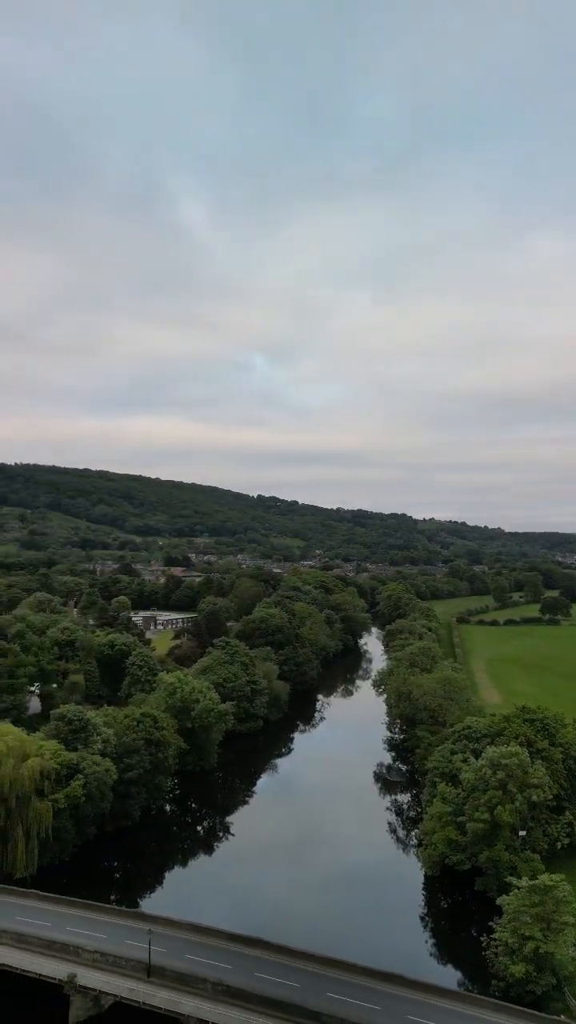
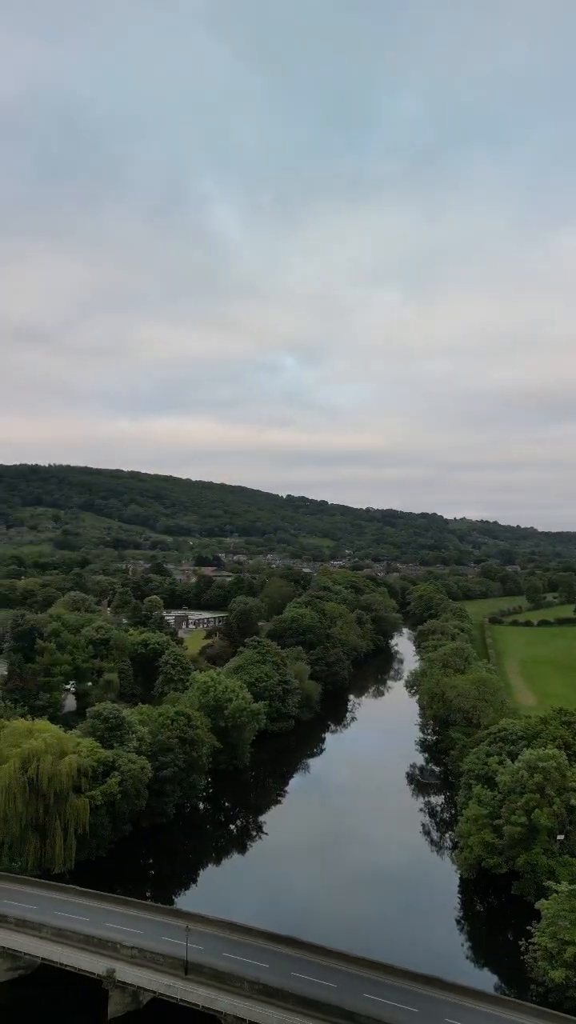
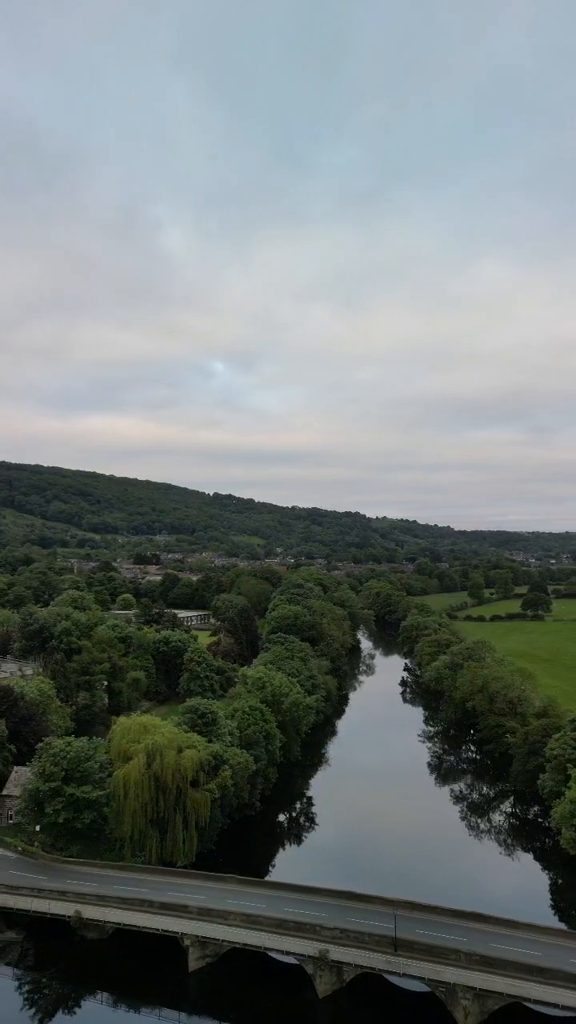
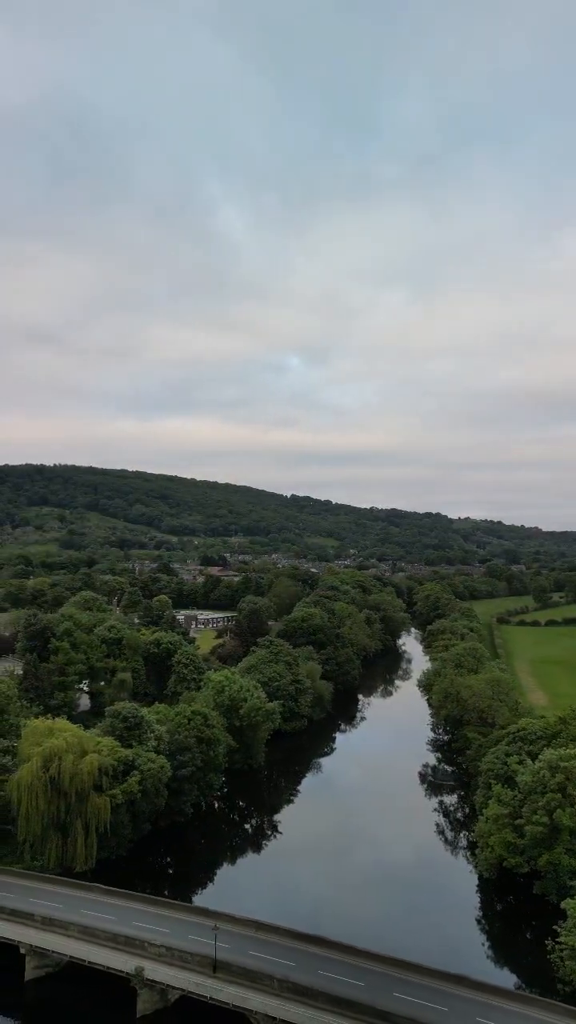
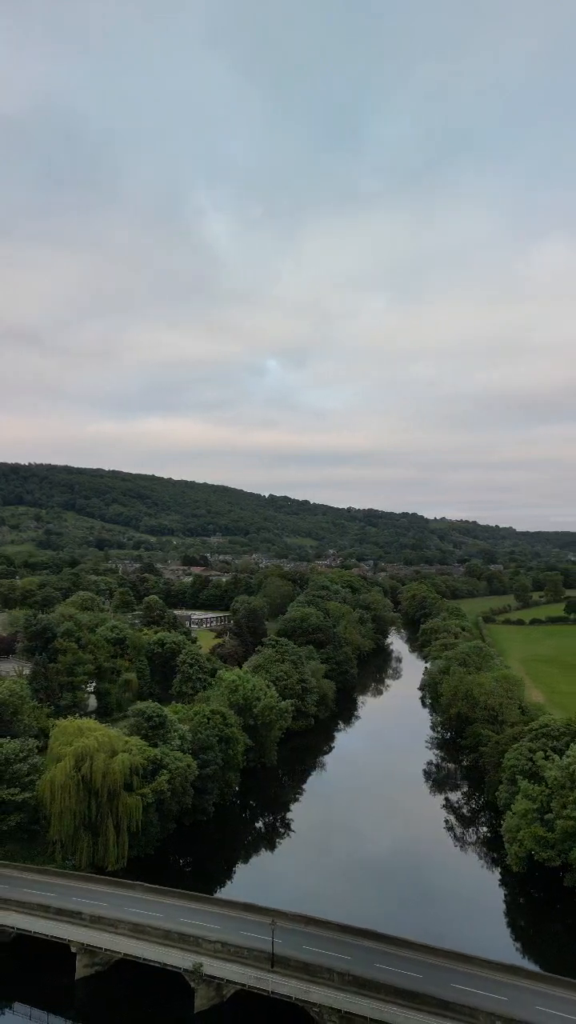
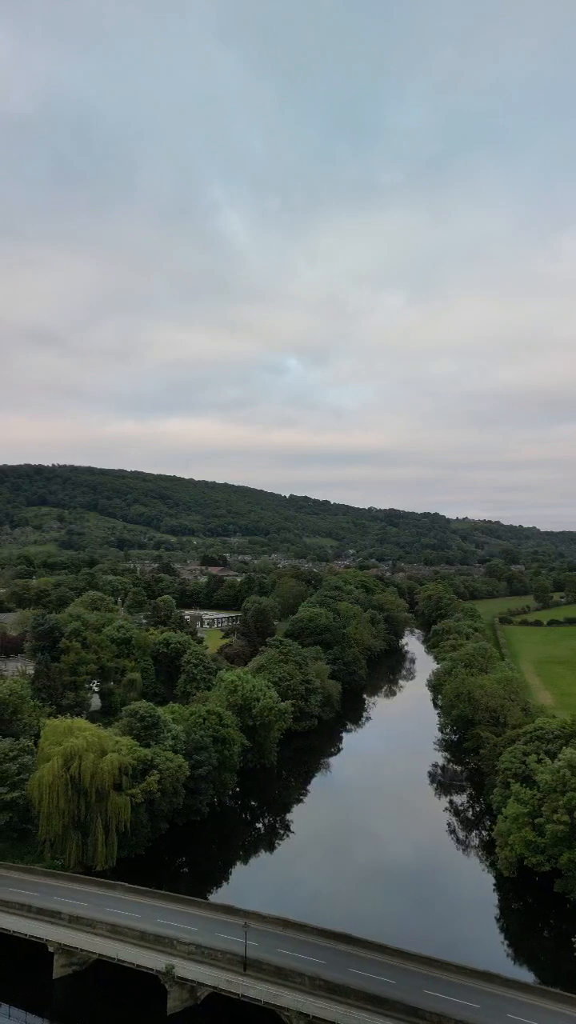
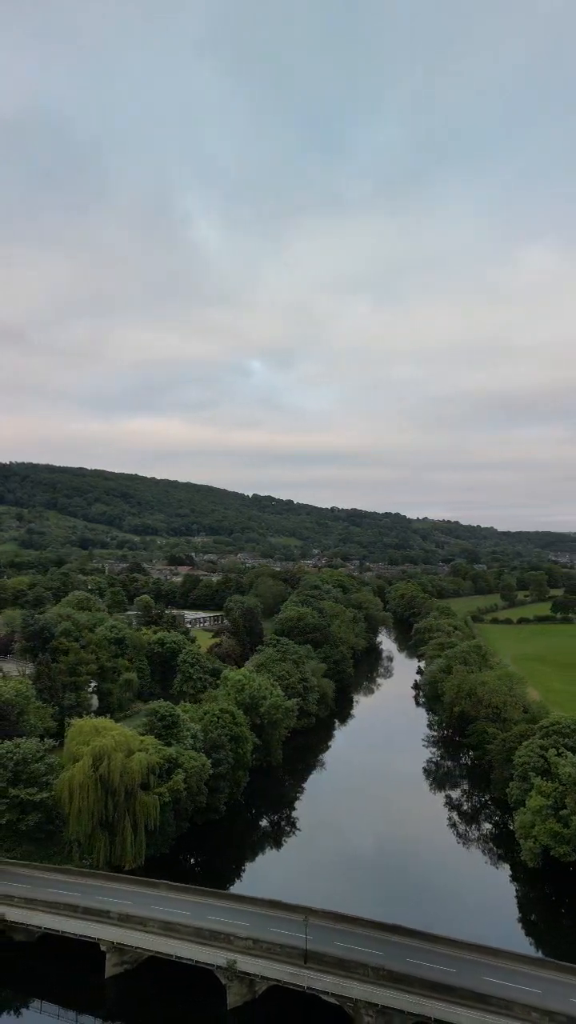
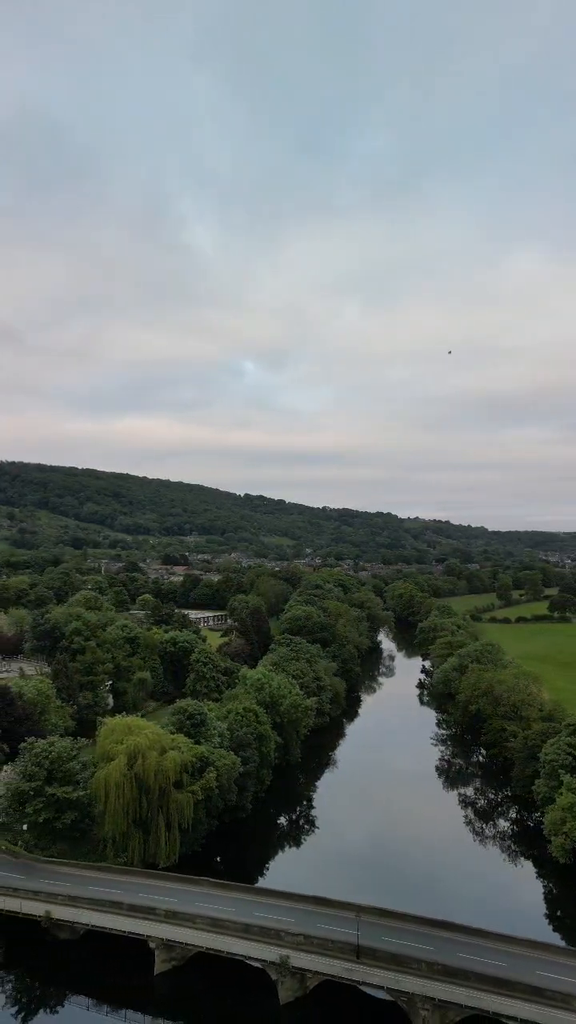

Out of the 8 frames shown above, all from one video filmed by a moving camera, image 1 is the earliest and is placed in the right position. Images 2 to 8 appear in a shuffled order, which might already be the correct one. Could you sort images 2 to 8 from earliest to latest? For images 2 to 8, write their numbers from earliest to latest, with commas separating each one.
2, 4, 6, 5, 7, 8, 3
